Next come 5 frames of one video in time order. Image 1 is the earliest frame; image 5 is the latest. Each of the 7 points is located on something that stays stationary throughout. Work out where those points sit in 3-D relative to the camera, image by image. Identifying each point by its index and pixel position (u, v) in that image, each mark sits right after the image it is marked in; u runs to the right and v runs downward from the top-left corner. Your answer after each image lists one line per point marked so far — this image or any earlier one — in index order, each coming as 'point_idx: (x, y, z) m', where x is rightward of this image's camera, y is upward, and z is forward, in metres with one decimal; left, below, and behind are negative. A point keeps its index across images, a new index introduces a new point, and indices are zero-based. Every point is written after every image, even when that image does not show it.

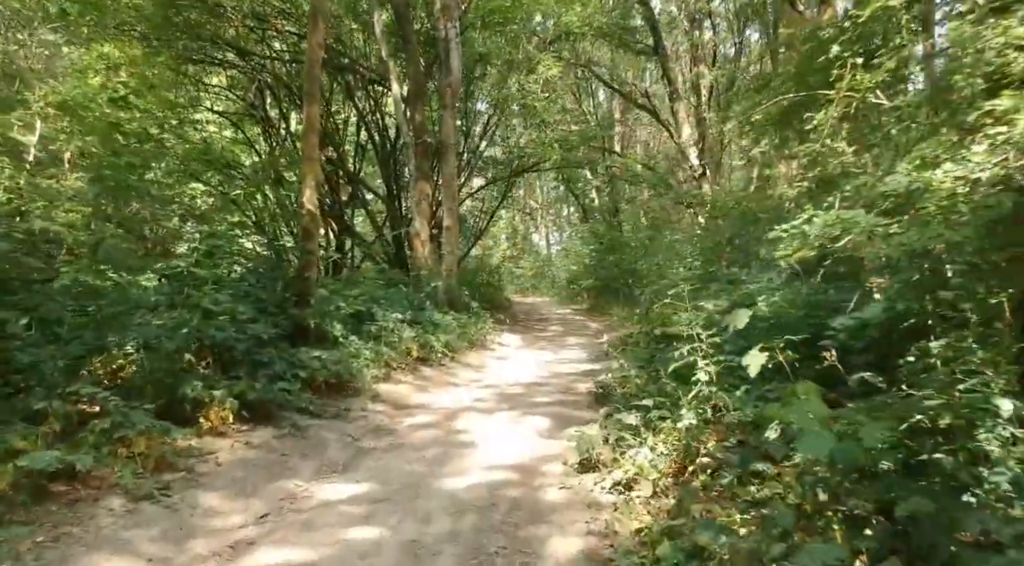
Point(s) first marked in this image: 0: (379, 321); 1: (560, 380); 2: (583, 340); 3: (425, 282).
0: (-1.8, -0.5, +8.7) m
1: (+0.6, -1.3, +8.5) m
2: (+1.6, -1.3, +14.5) m
3: (-1.8, 0.0, +13.4) m
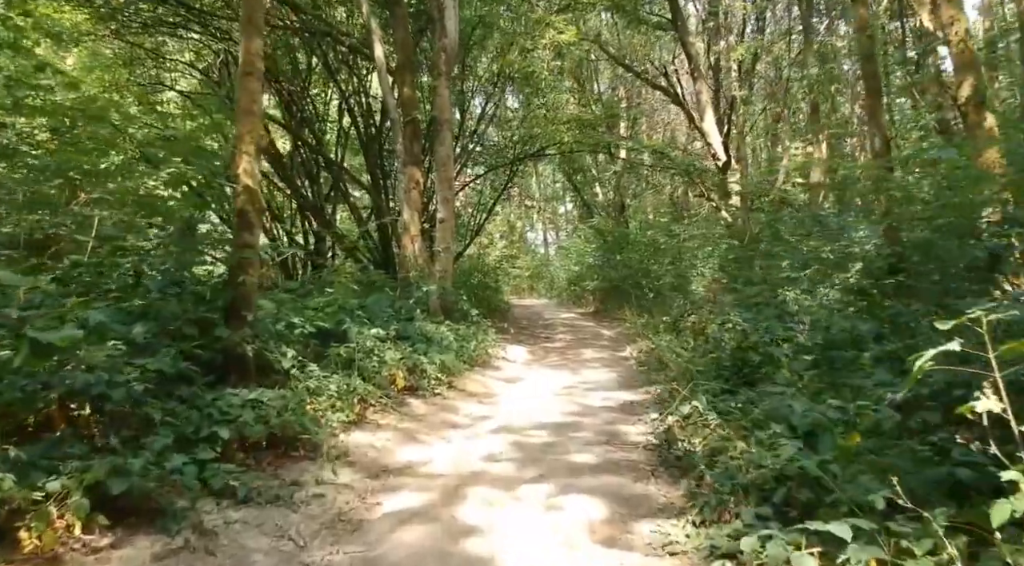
0: (-1.6, -0.6, +6.5) m
1: (+0.8, -1.3, +6.4) m
2: (+1.7, -1.3, +12.4) m
3: (-1.7, -0.1, +11.2) m
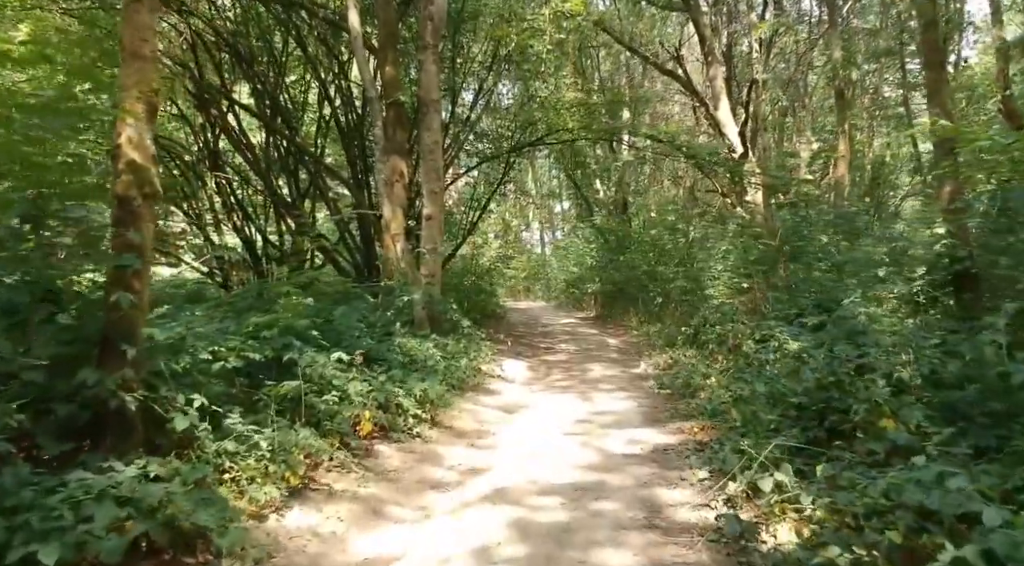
0: (-1.6, -0.7, +4.9) m
1: (+0.8, -1.4, +4.8) m
2: (+1.6, -1.4, +10.8) m
3: (-1.7, -0.2, +9.6) m
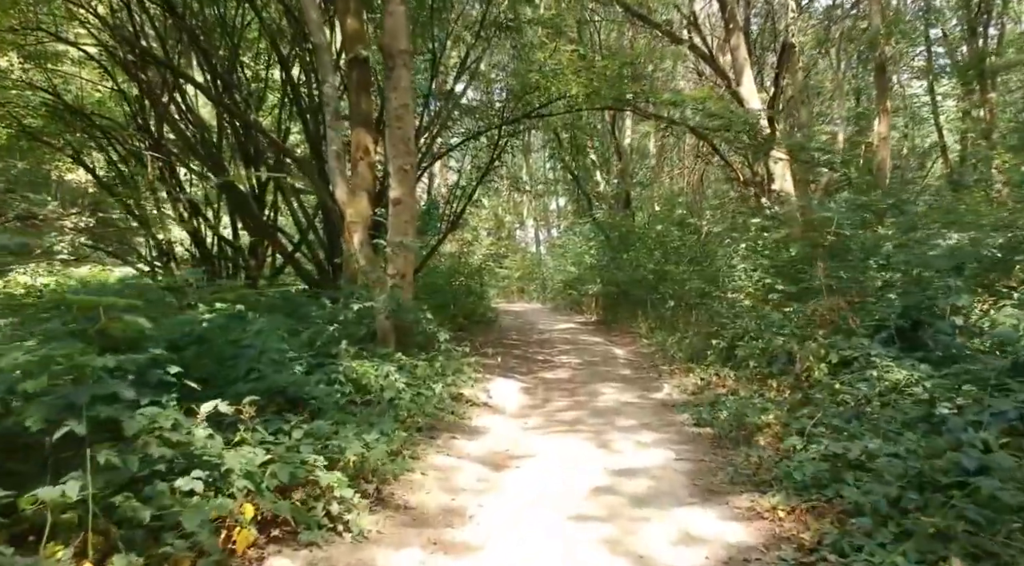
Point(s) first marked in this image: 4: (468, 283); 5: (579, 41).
0: (-1.7, -0.7, +2.7) m
1: (+0.7, -1.5, +2.6) m
2: (+1.5, -1.4, +8.6) m
3: (-1.8, -0.2, +7.4) m
4: (-1.0, 0.0, +14.4) m
5: (+1.4, +5.2, +14.3) m
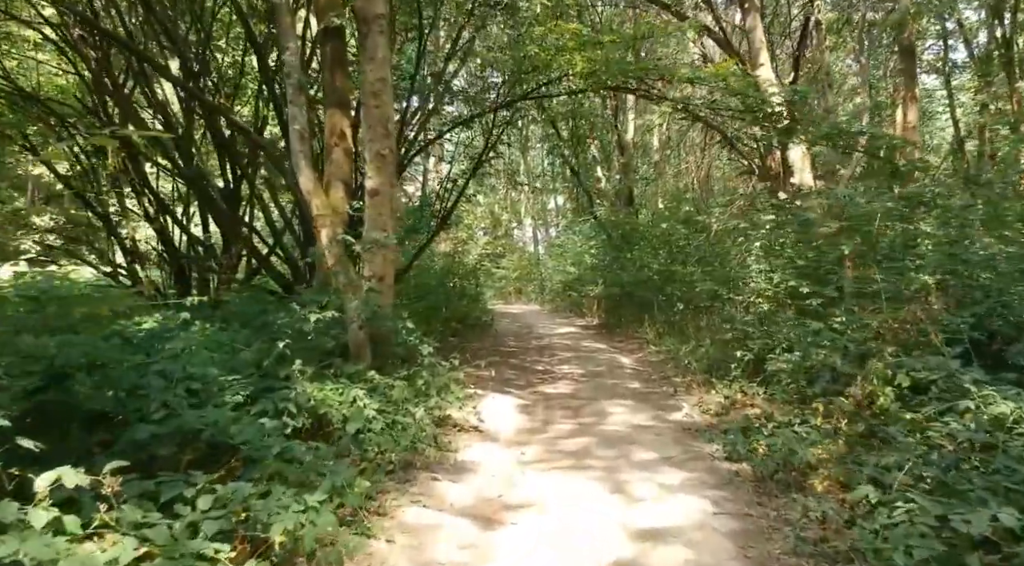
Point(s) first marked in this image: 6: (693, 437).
0: (-1.7, -0.8, +1.6) m
1: (+0.7, -1.5, +1.5) m
2: (+1.4, -1.5, +7.5) m
3: (-1.9, -0.2, +6.2) m
4: (-1.0, 0.0, +13.2) m
5: (+1.4, +5.2, +13.1) m
6: (+1.7, -1.5, +6.2) m
